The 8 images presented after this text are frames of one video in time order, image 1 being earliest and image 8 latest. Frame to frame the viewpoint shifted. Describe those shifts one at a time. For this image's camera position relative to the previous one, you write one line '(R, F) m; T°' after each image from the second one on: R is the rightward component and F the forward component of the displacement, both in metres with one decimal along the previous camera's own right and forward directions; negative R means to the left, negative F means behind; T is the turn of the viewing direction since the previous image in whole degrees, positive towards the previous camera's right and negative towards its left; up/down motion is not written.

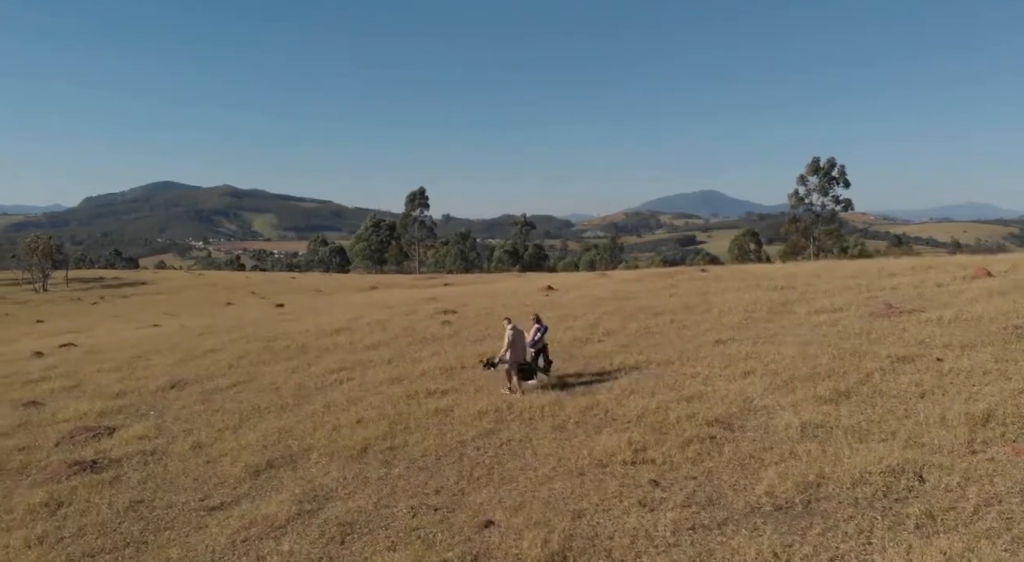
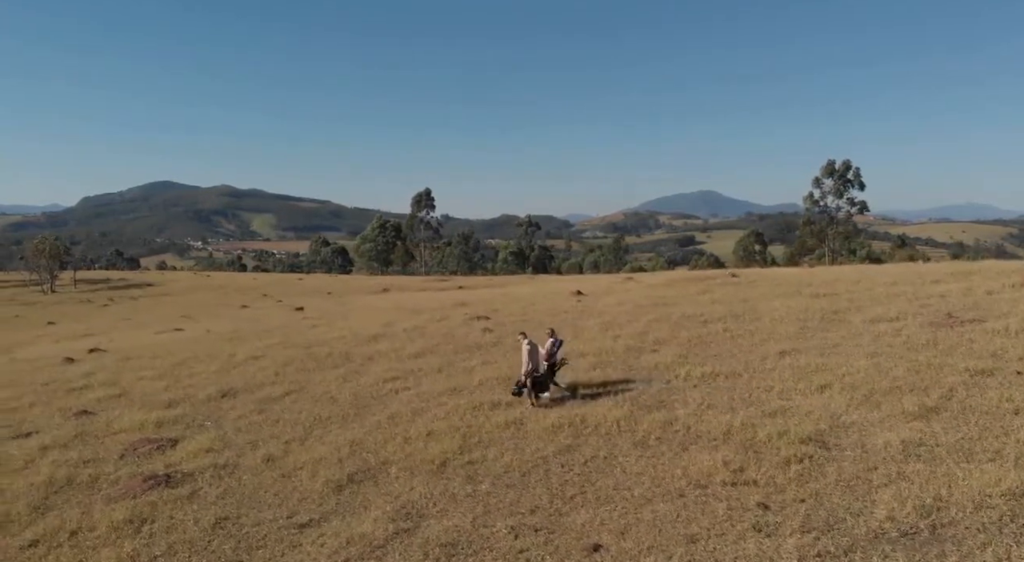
(-1.5, +0.3) m; -1°
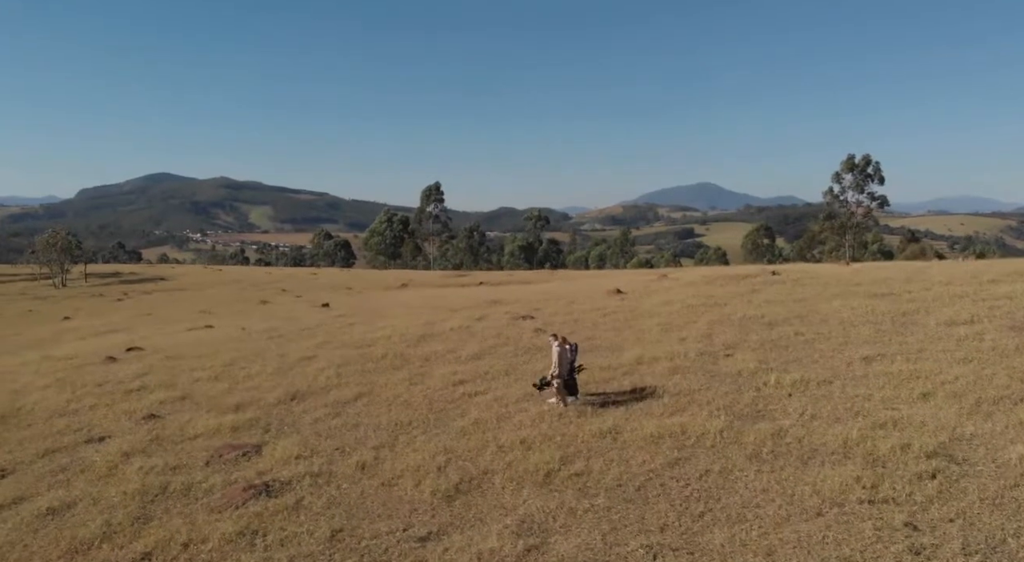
(-1.9, +0.4) m; -1°
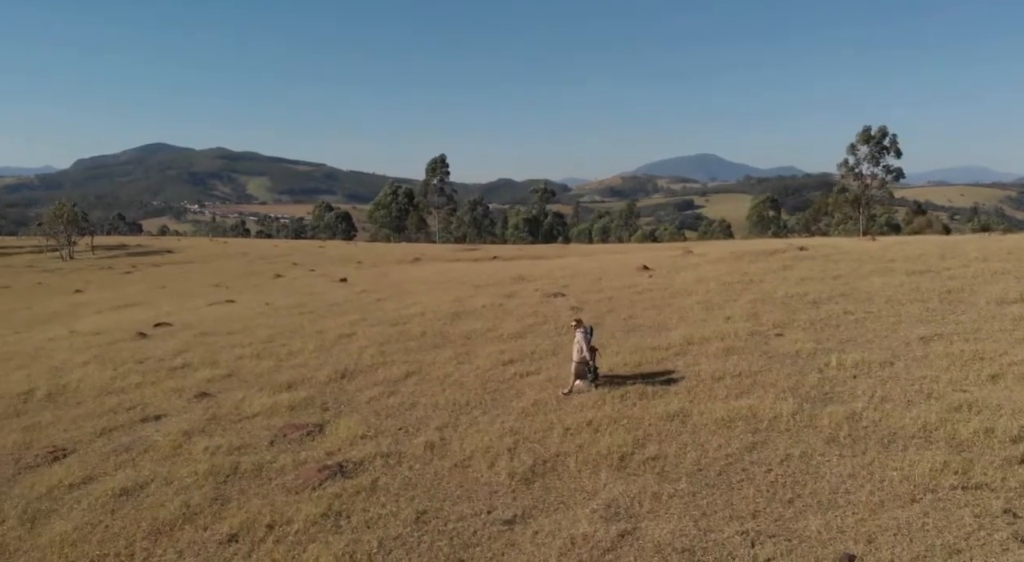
(-1.4, +0.1) m; -1°
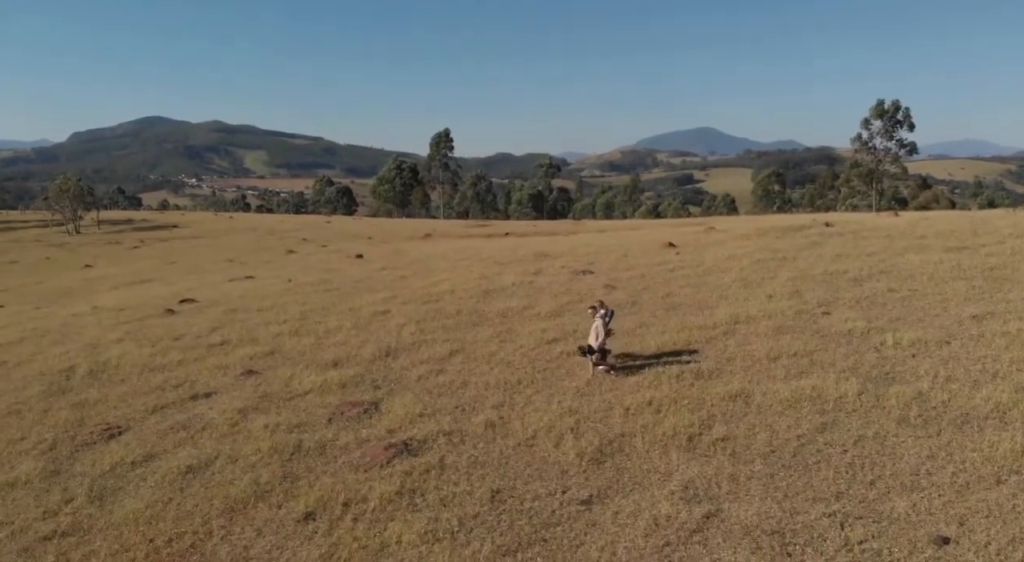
(-1.2, +0.1) m; -1°
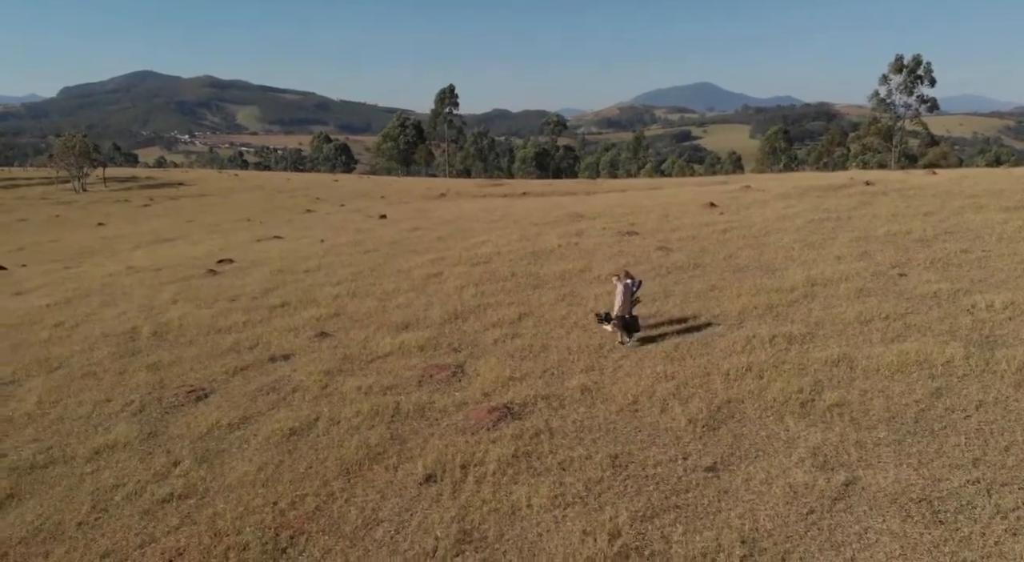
(-2.0, +0.2) m; -1°
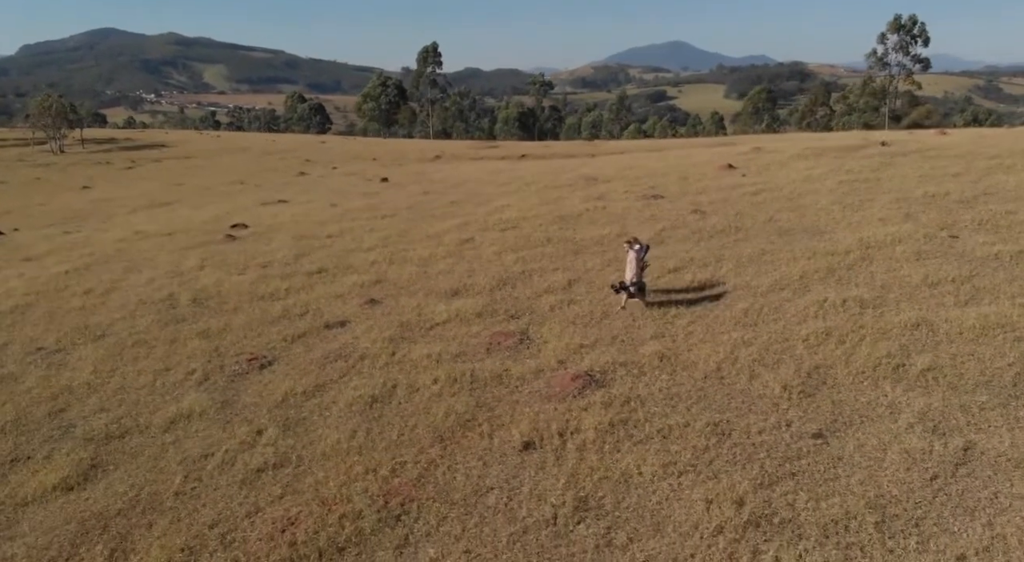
(-2.1, +0.1) m; +1°
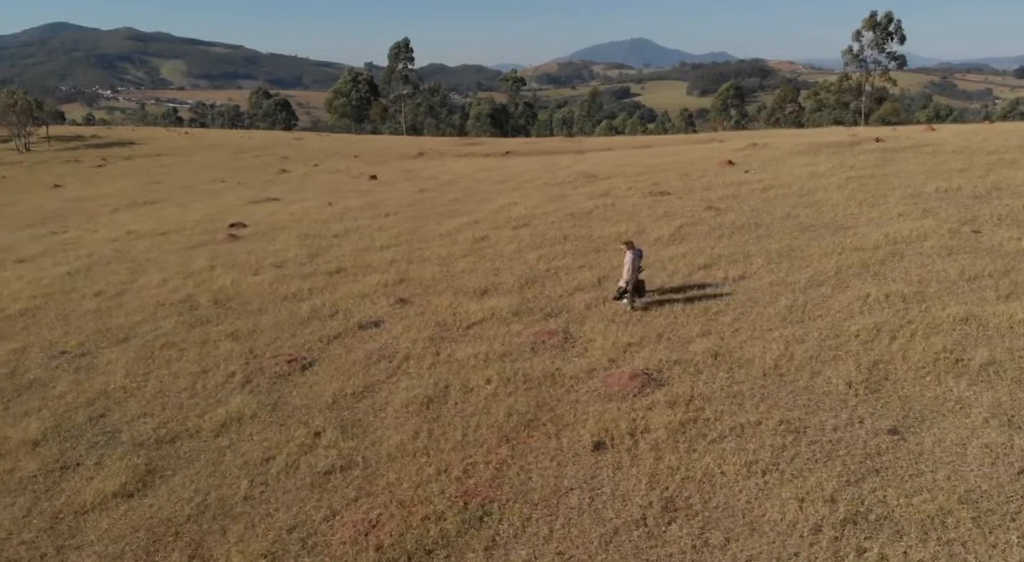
(-1.8, 0.0) m; +2°
